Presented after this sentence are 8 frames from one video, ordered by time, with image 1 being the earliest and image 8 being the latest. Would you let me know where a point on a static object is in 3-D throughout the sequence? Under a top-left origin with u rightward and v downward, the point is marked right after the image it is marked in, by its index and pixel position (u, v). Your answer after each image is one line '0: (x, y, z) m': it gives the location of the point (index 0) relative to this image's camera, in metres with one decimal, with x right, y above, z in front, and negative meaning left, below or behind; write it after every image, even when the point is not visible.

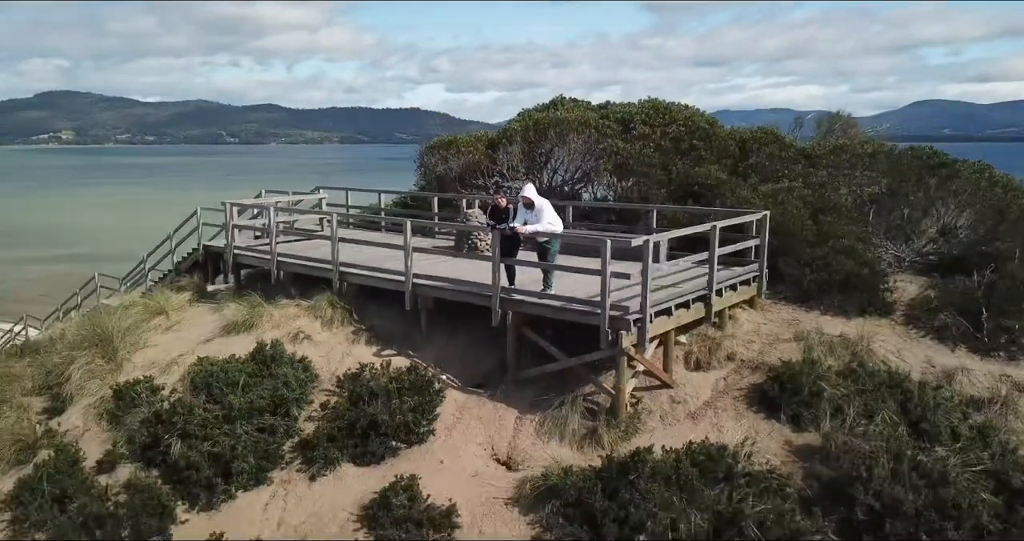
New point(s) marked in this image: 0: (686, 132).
0: (+1.5, +1.2, +6.5) m
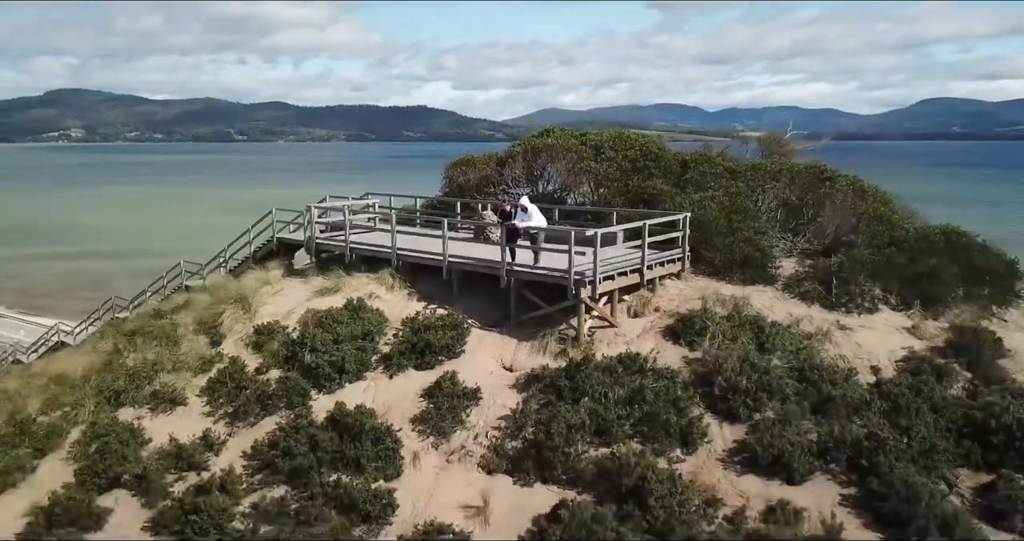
0: (+1.6, +1.4, +8.8) m
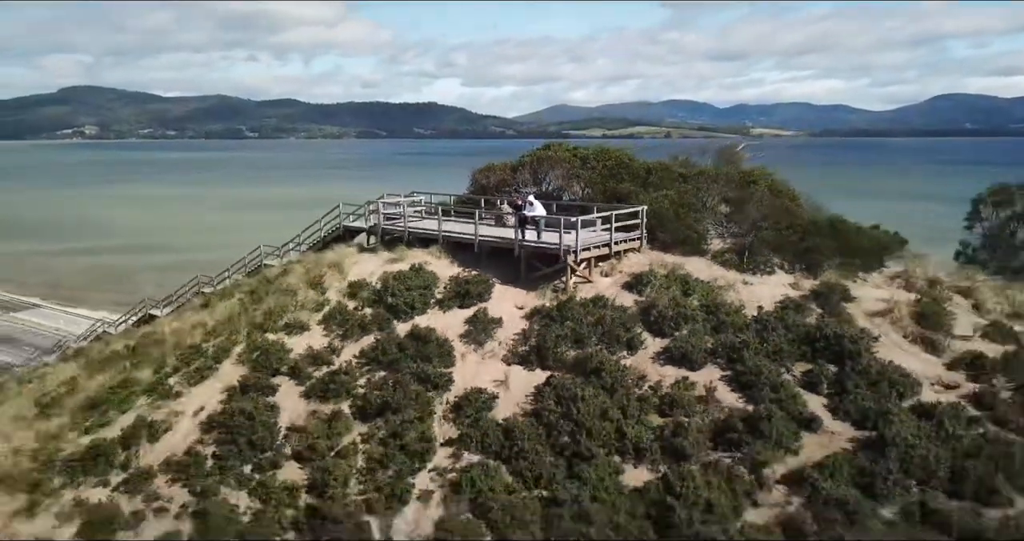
0: (+1.7, +1.7, +11.8) m
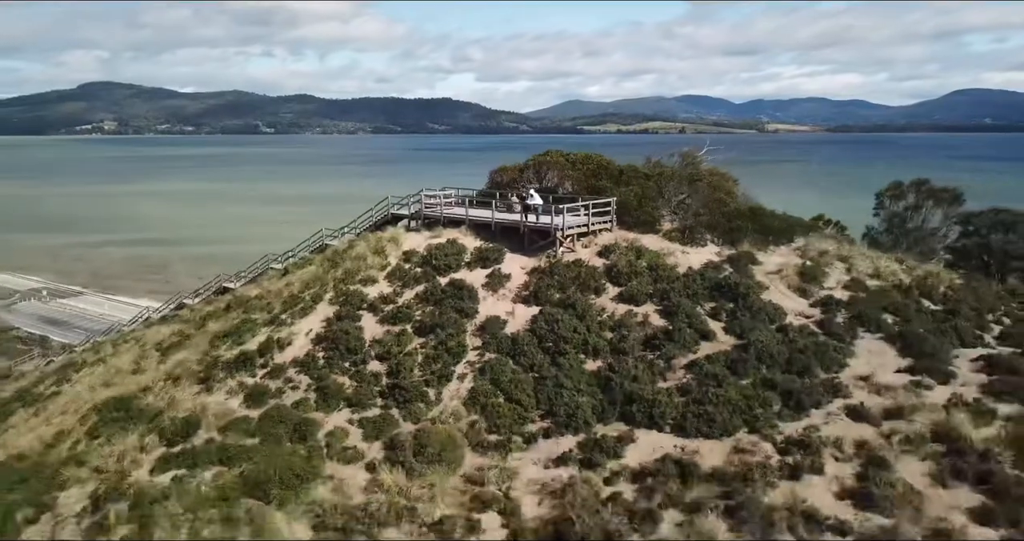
0: (+1.9, +2.2, +15.7) m
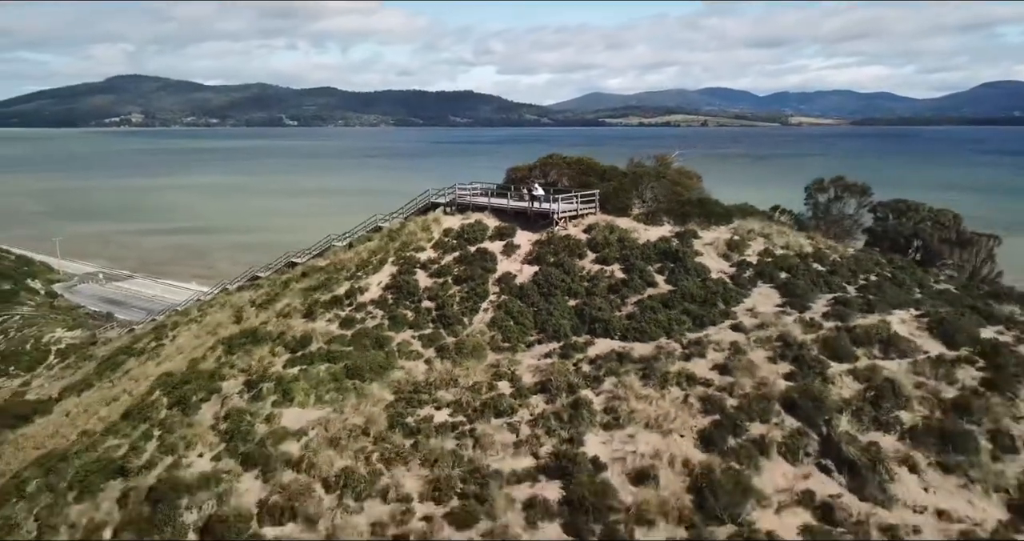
0: (+2.2, +2.9, +20.8) m
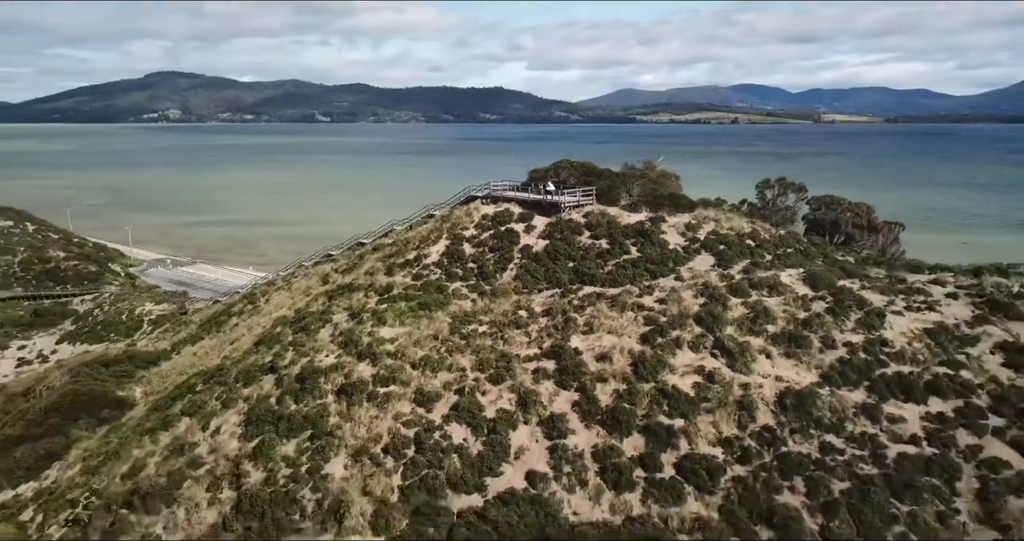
0: (+3.0, +3.8, +27.9) m
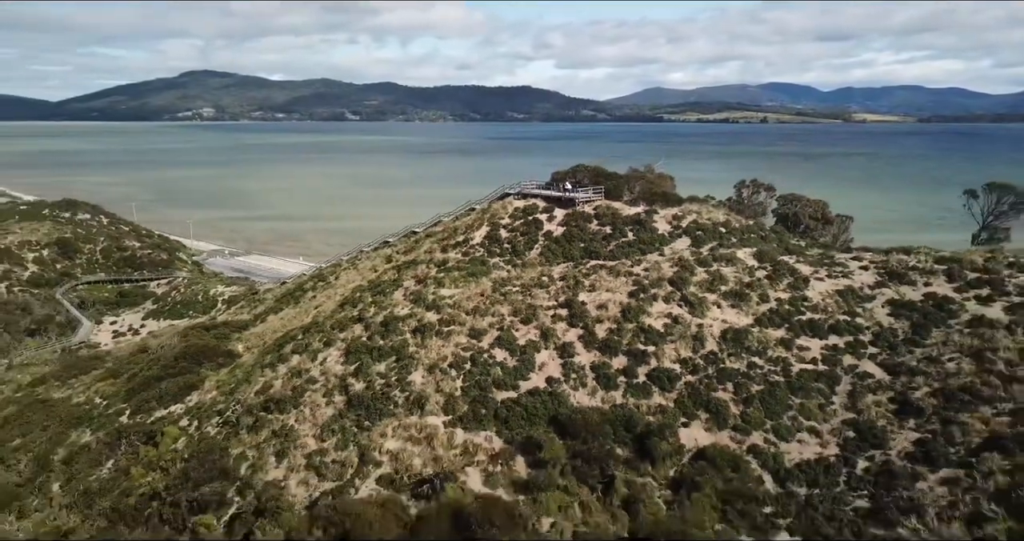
0: (+4.3, +4.7, +35.1) m
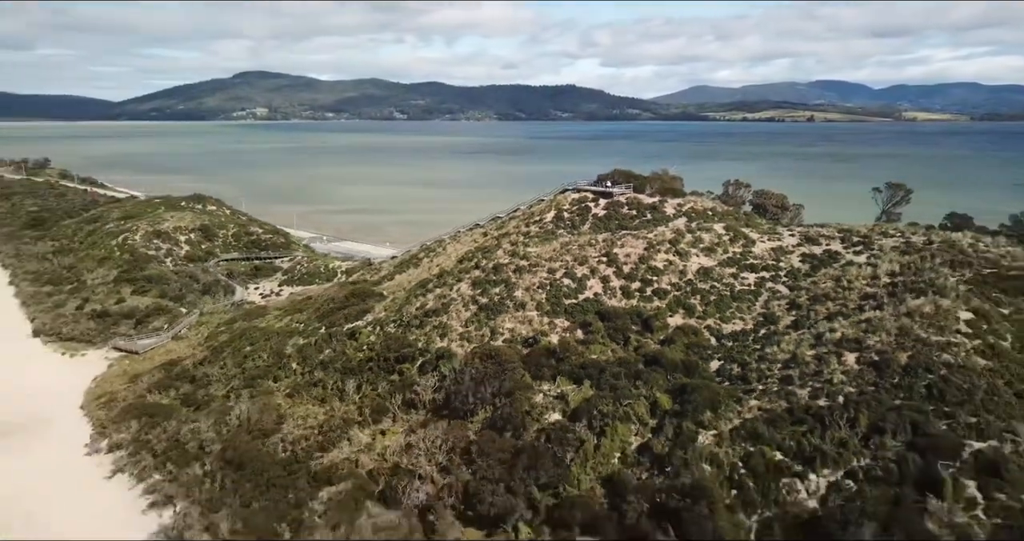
0: (+8.5, +6.8, +52.0) m
